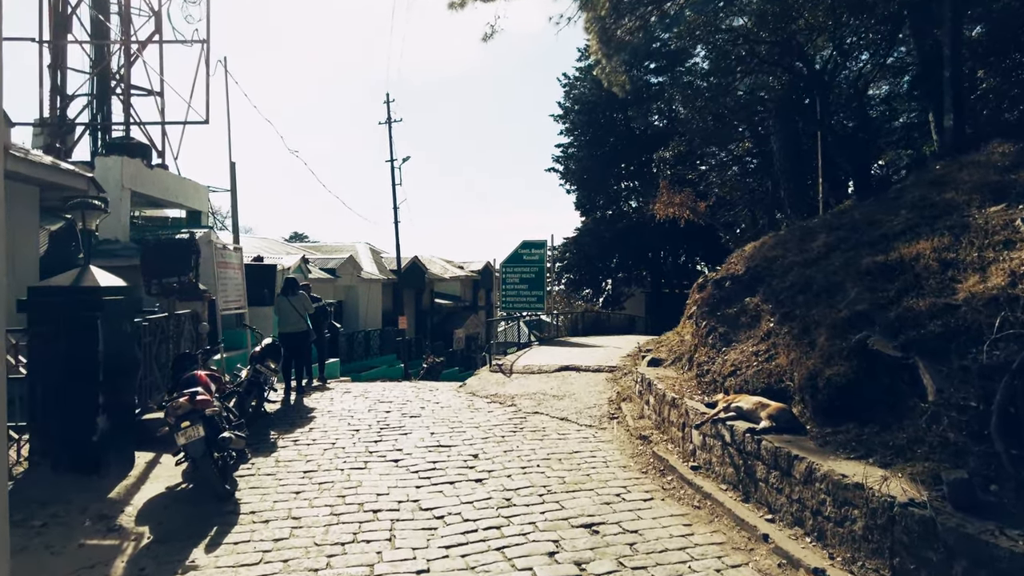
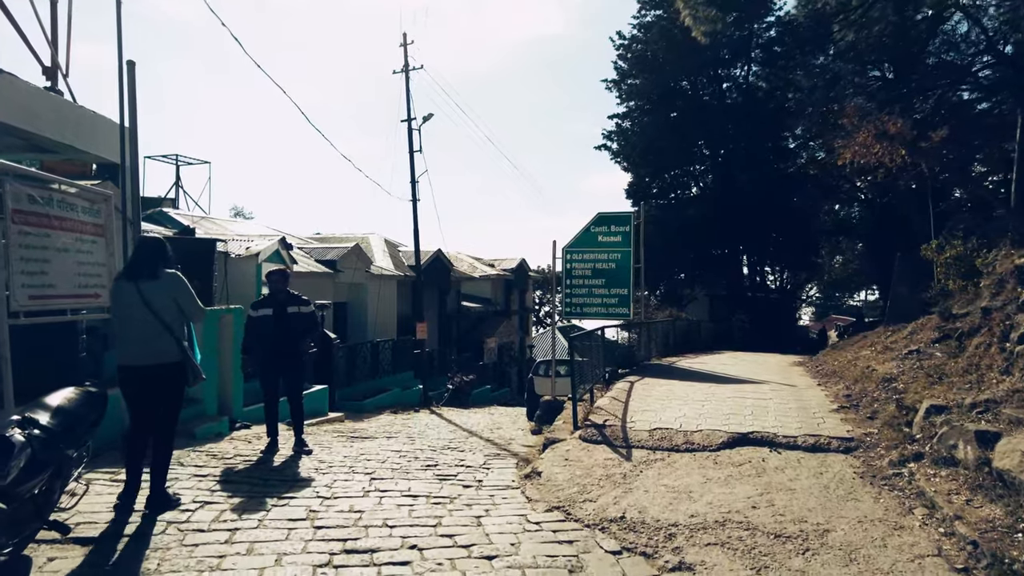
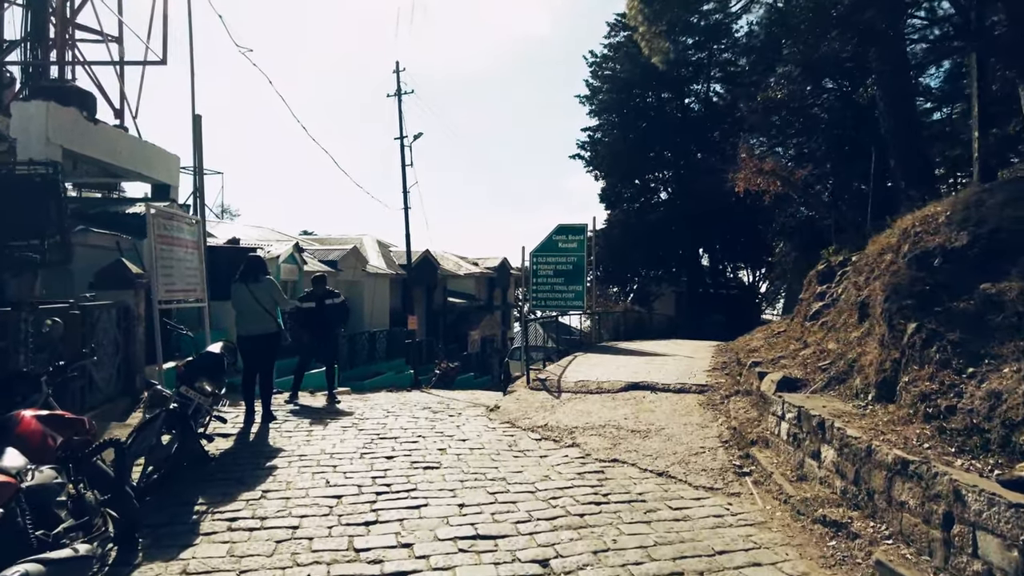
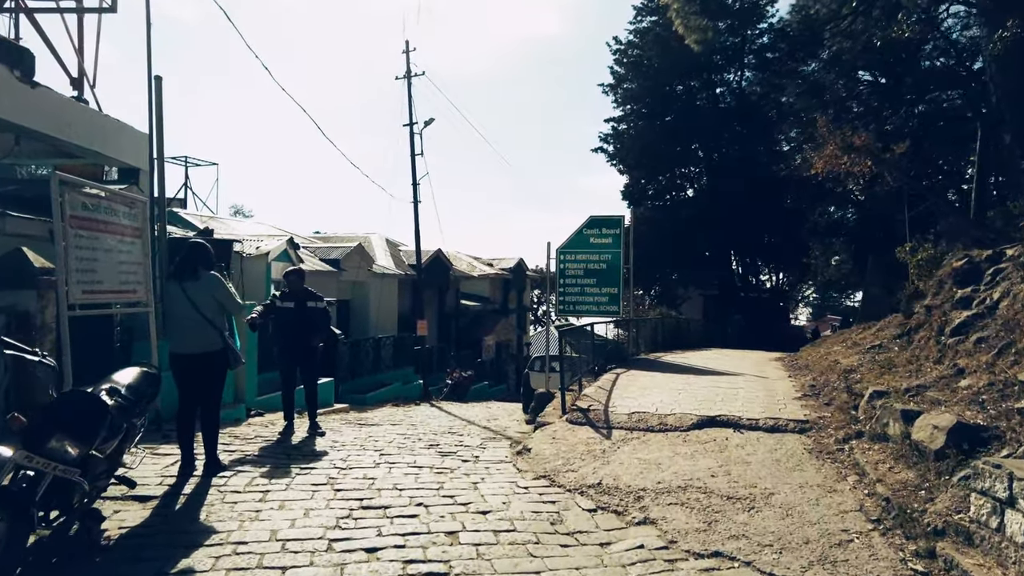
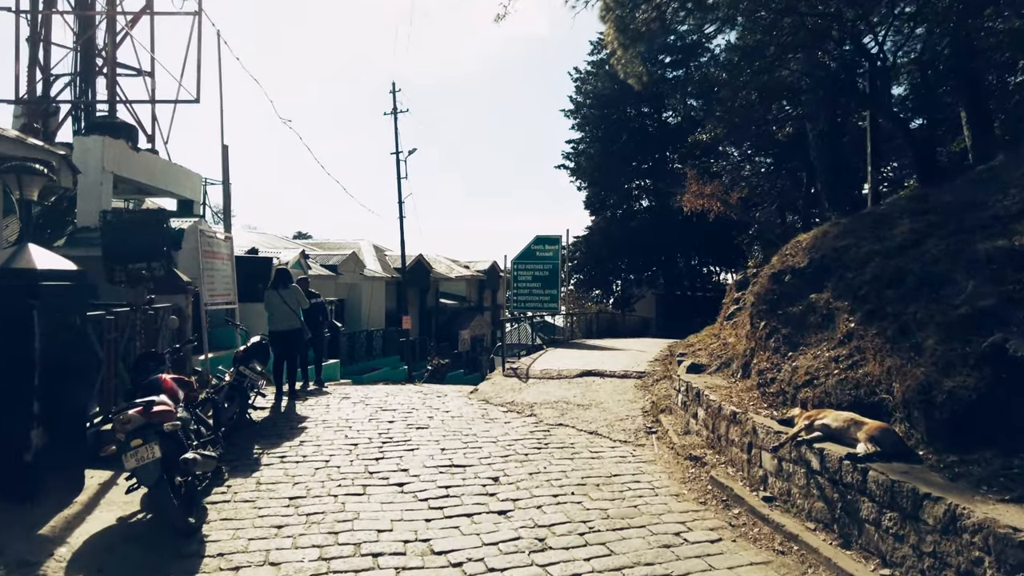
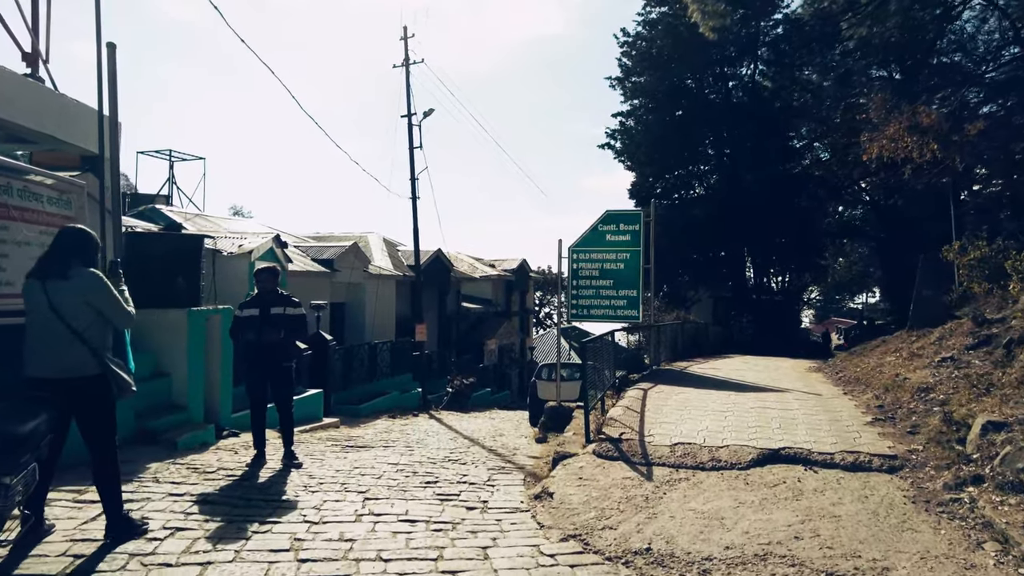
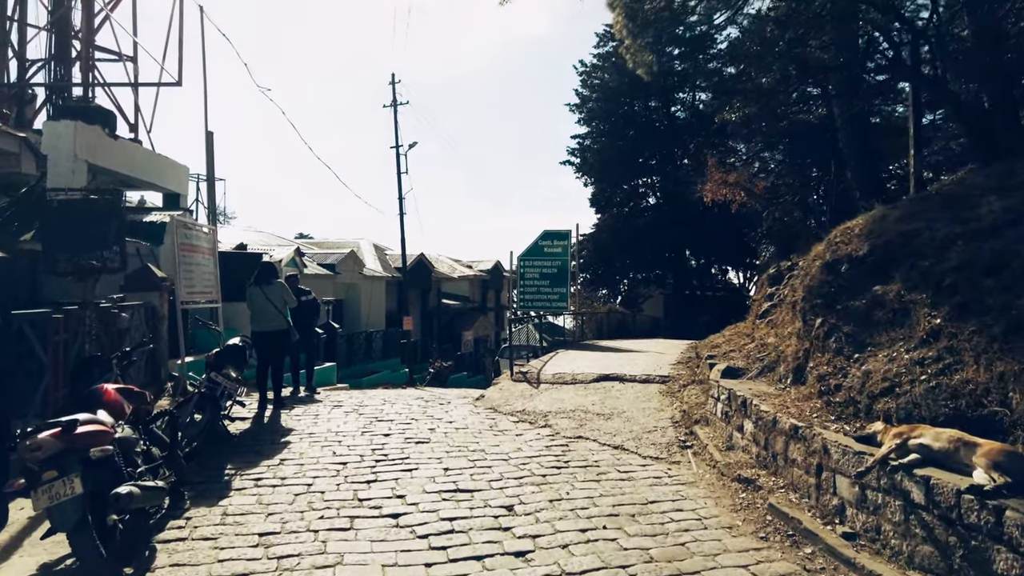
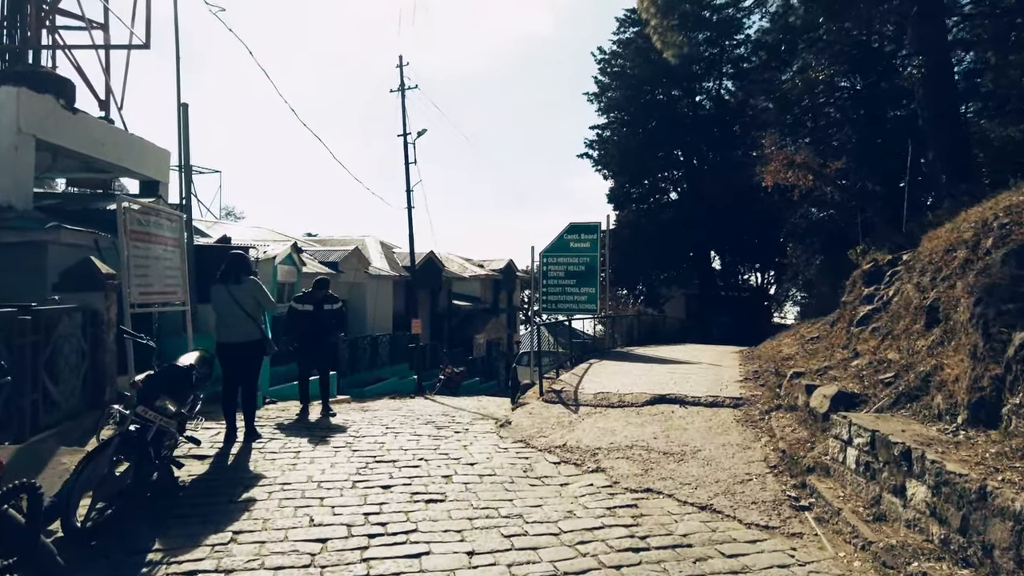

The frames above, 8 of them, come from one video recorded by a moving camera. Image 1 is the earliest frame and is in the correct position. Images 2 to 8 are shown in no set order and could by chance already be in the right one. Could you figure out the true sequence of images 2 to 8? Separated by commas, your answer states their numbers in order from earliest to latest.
5, 7, 3, 8, 4, 2, 6
